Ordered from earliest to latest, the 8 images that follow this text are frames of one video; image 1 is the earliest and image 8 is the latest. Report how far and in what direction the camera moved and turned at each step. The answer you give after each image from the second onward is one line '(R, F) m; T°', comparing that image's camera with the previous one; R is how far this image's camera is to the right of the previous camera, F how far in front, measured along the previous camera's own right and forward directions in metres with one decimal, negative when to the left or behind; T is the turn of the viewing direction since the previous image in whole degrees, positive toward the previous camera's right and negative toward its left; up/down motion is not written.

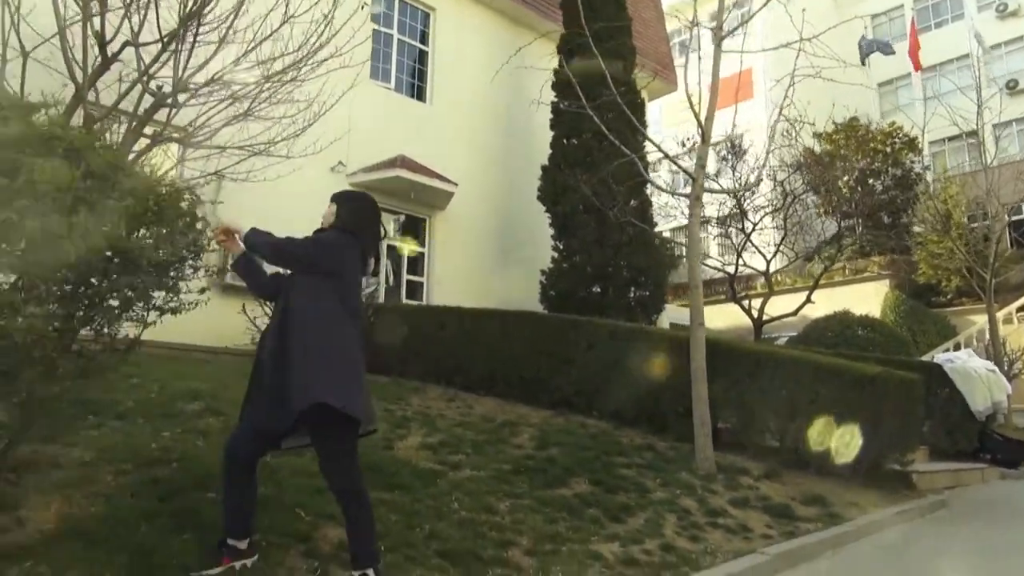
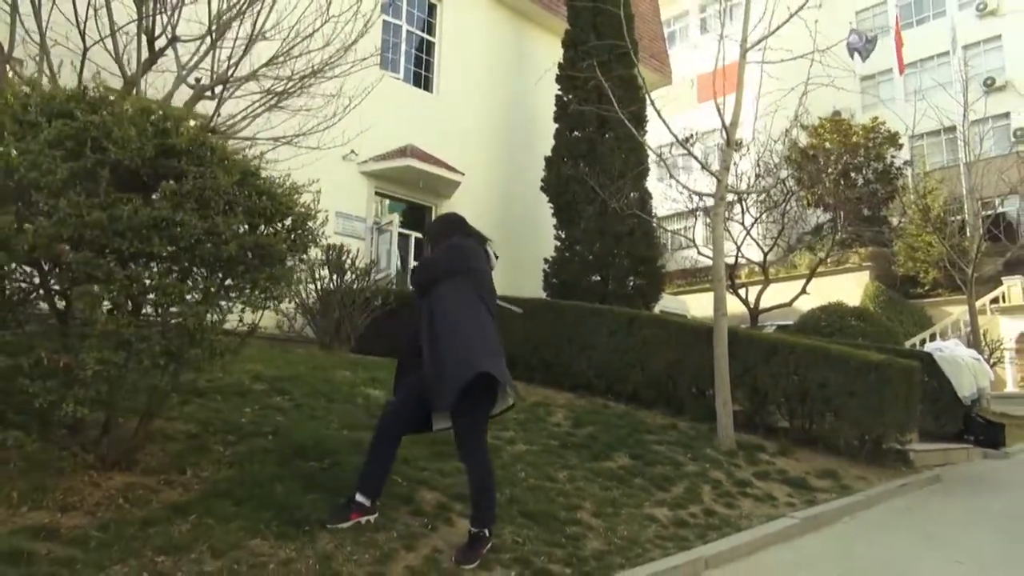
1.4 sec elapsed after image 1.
(-0.6, -0.5) m; +2°
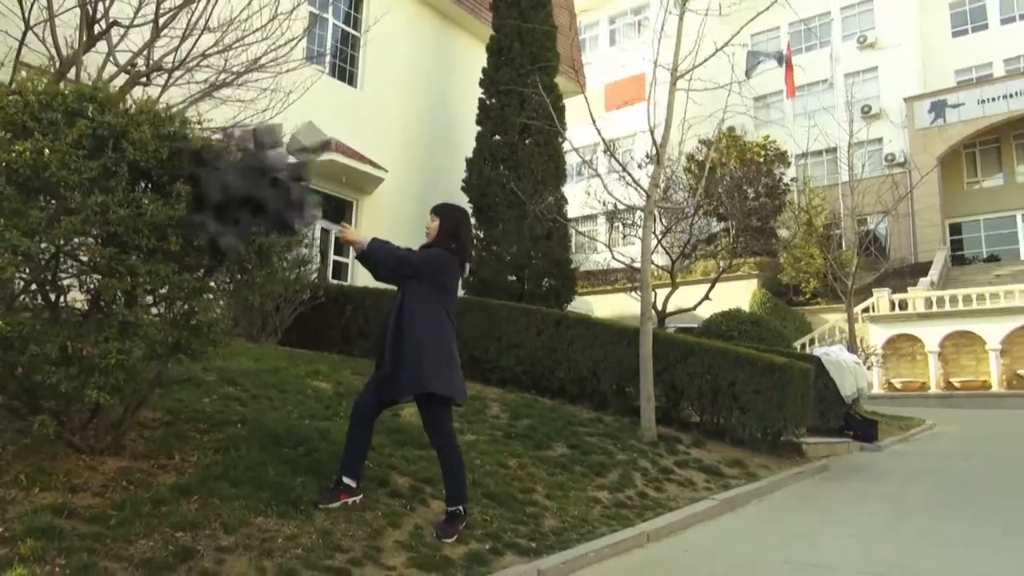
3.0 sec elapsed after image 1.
(-0.5, -0.4) m; +8°
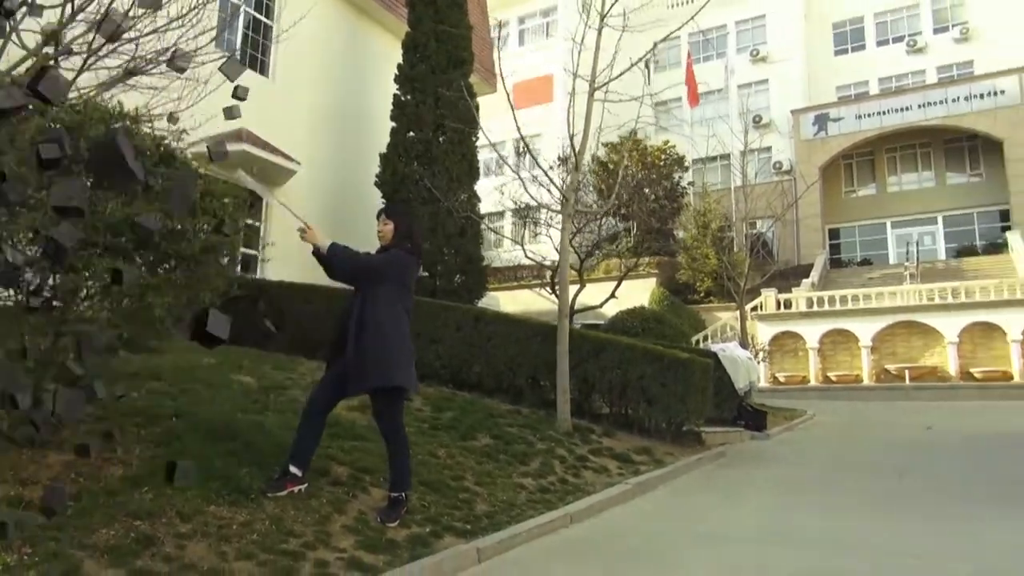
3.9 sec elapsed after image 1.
(-0.2, -0.3) m; +7°
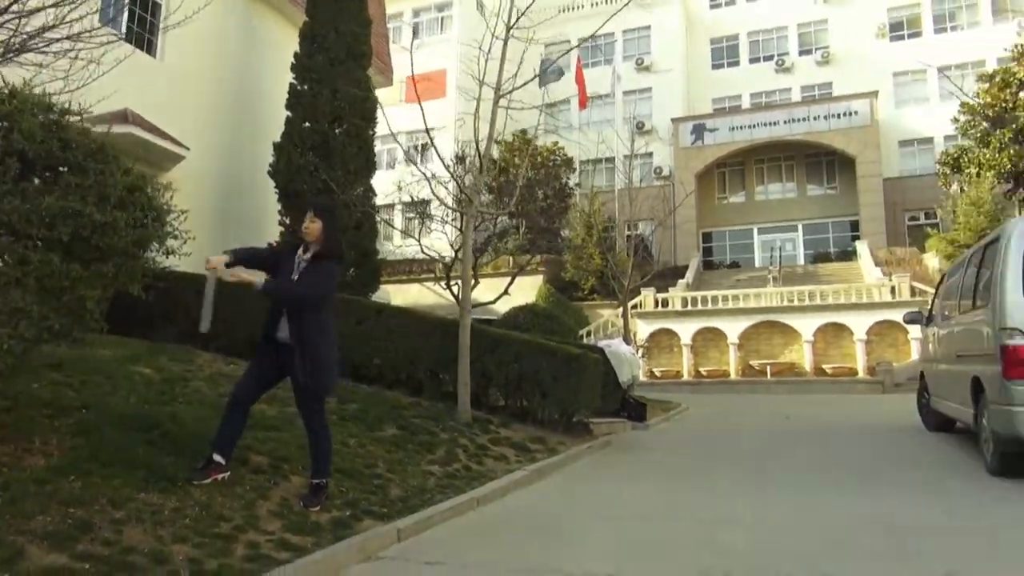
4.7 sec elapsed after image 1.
(-0.2, -0.4) m; +9°
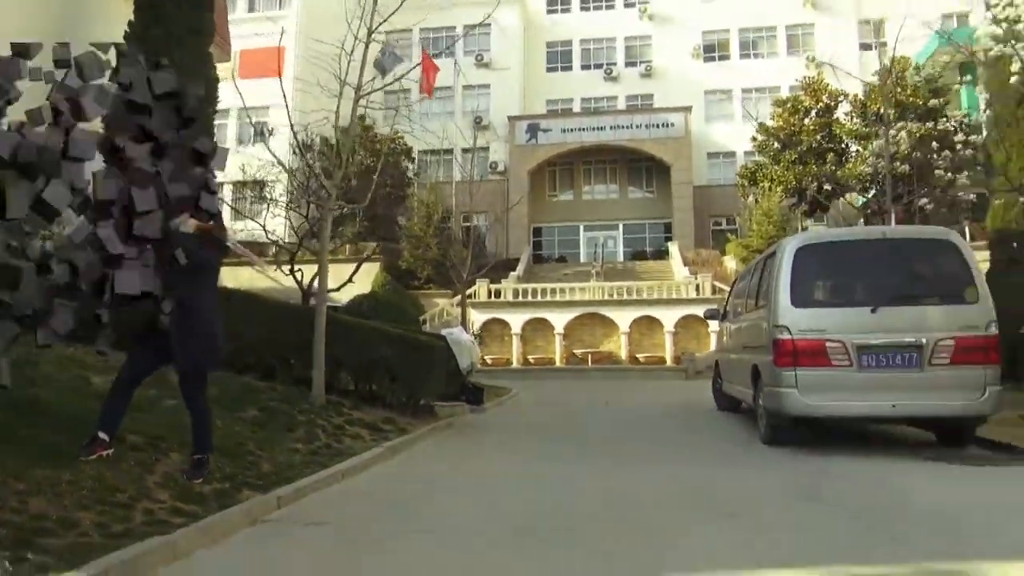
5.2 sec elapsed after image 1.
(-0.3, -0.7) m; +13°
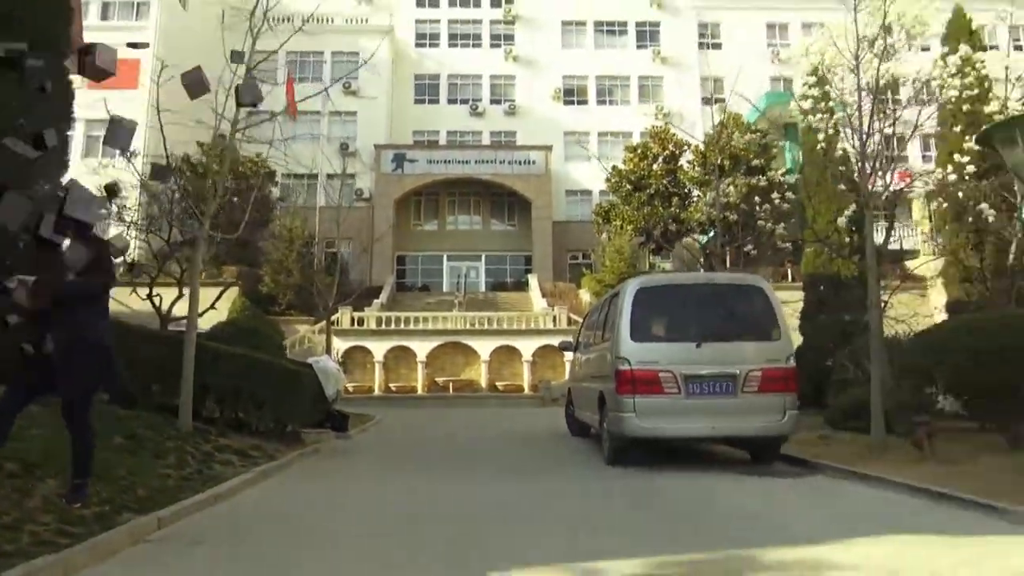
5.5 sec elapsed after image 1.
(-0.1, -0.7) m; +10°
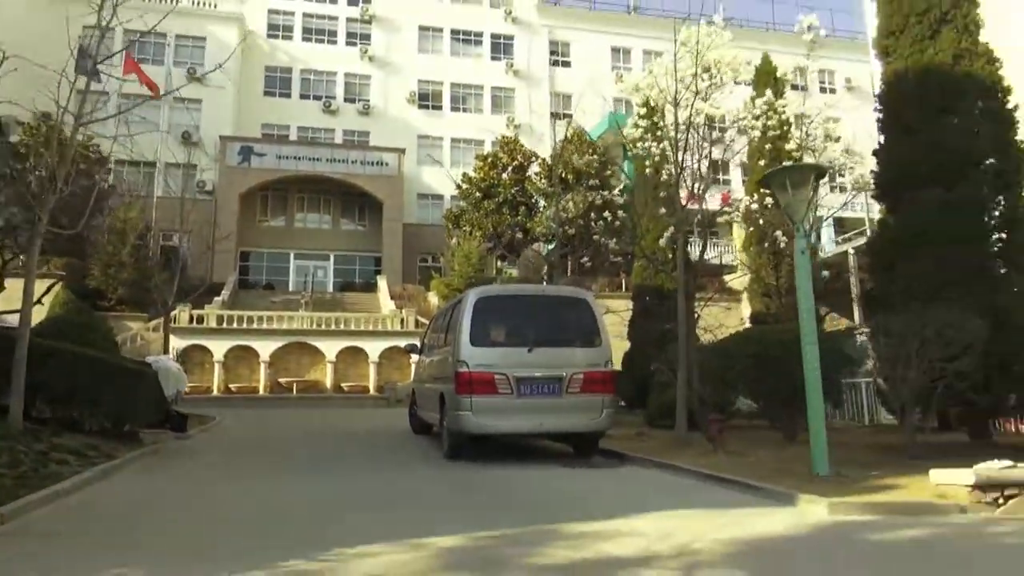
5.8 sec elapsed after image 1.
(0.0, -0.7) m; +11°
